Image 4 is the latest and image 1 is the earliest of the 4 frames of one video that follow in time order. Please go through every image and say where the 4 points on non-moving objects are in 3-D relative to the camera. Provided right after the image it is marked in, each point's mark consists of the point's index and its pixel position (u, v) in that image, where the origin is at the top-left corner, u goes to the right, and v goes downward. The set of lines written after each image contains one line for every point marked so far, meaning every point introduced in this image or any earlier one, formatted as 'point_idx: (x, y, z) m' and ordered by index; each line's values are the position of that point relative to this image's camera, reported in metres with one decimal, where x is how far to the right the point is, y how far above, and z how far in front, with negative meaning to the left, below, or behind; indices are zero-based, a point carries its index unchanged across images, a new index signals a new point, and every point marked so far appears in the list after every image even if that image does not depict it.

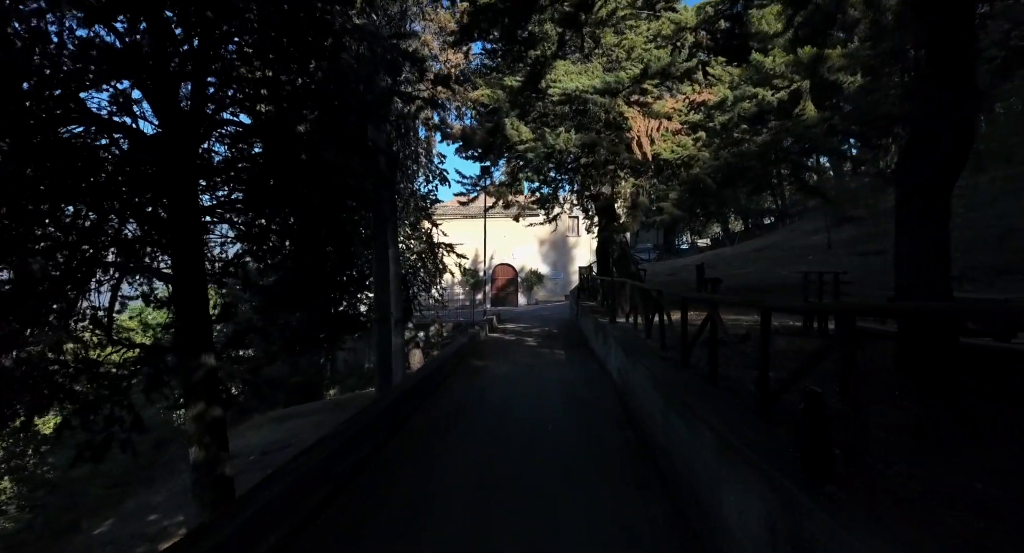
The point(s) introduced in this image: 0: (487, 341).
0: (-0.8, -2.1, +13.9) m
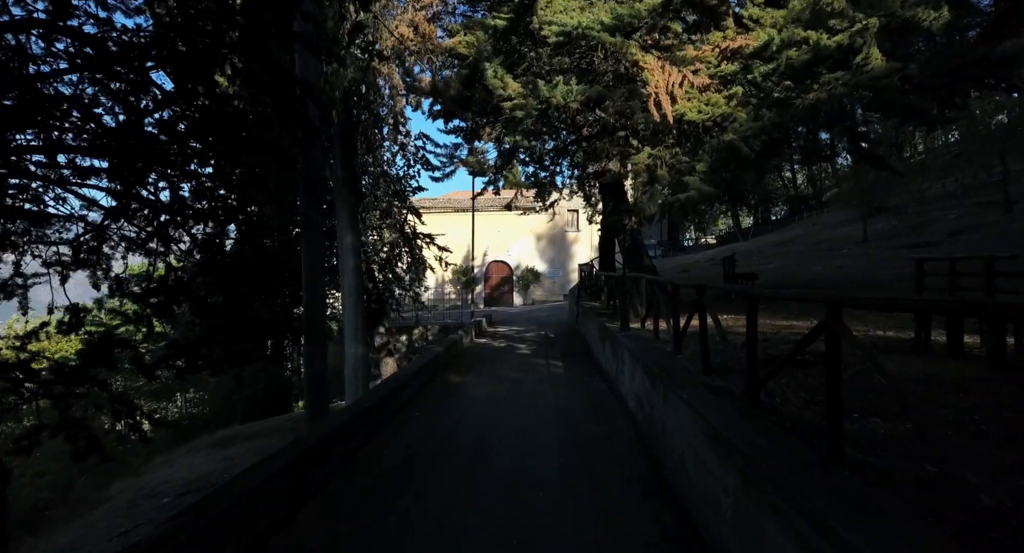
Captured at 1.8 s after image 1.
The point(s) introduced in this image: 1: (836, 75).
0: (-1.1, -1.9, +12.0) m
1: (+5.2, +3.2, +7.1) m
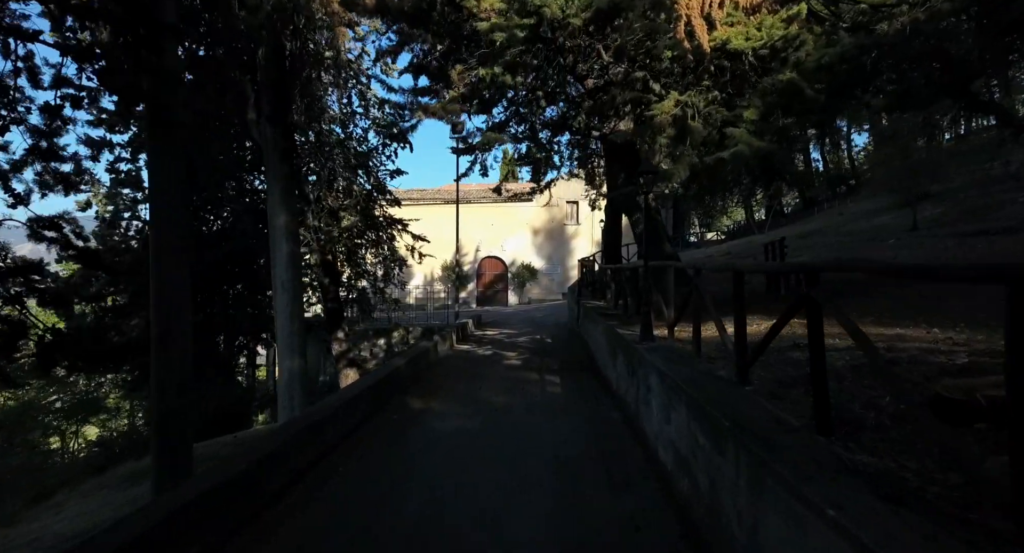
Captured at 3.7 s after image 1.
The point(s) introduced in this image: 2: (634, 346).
0: (-1.4, -1.8, +10.0) m
1: (+5.0, +3.4, +5.1) m
2: (+1.4, -0.8, +5.2) m
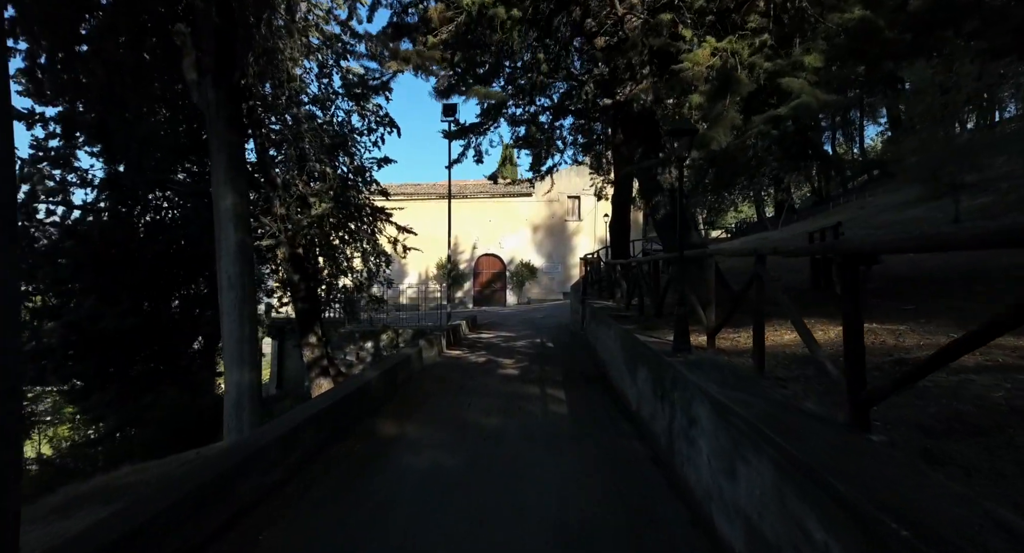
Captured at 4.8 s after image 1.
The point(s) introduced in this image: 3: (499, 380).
0: (-1.4, -1.7, +8.8) m
1: (+4.9, +3.4, +4.0) m
2: (+1.4, -0.8, +4.0) m
3: (-0.2, -1.8, +7.7) m
